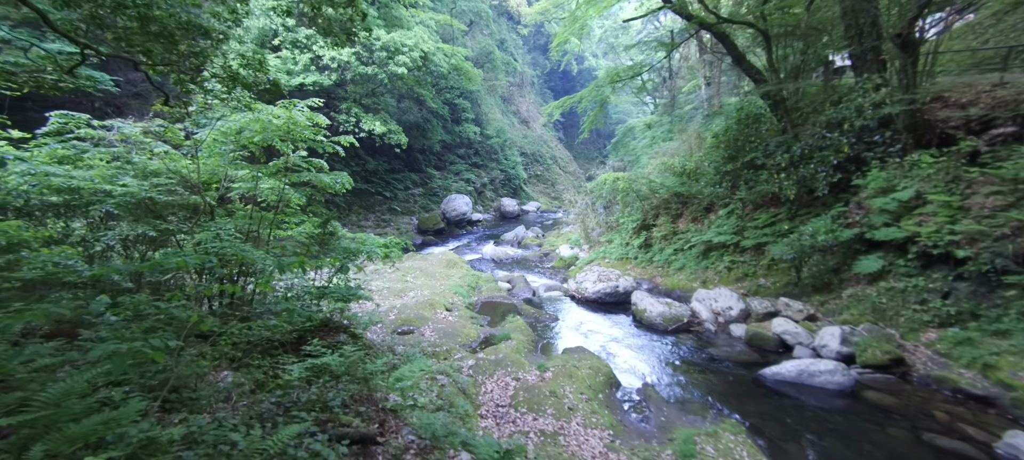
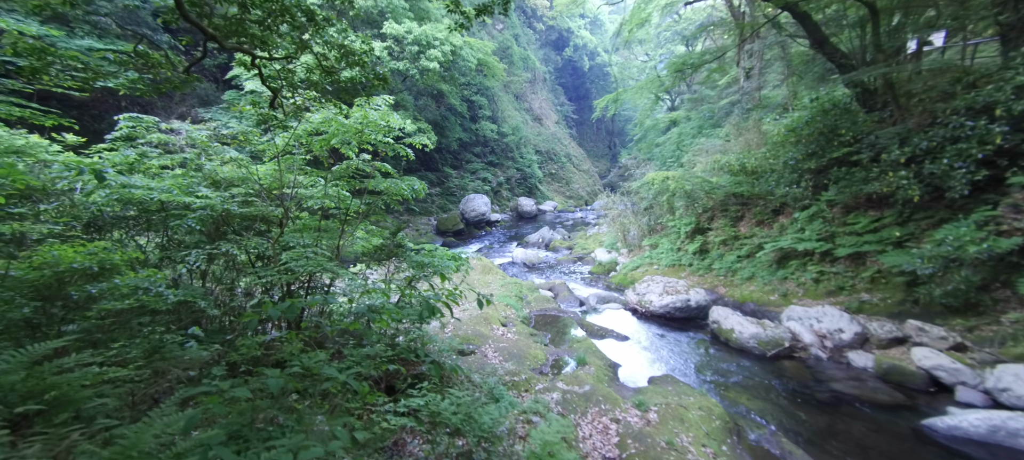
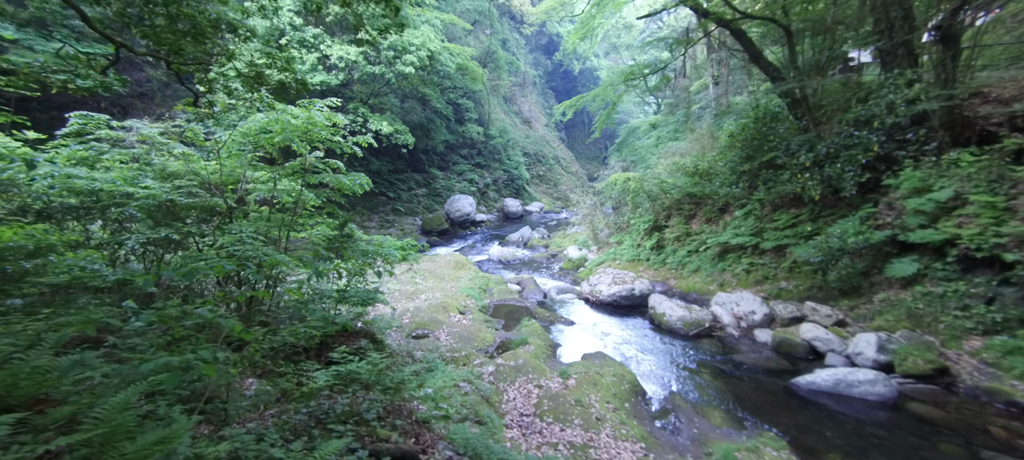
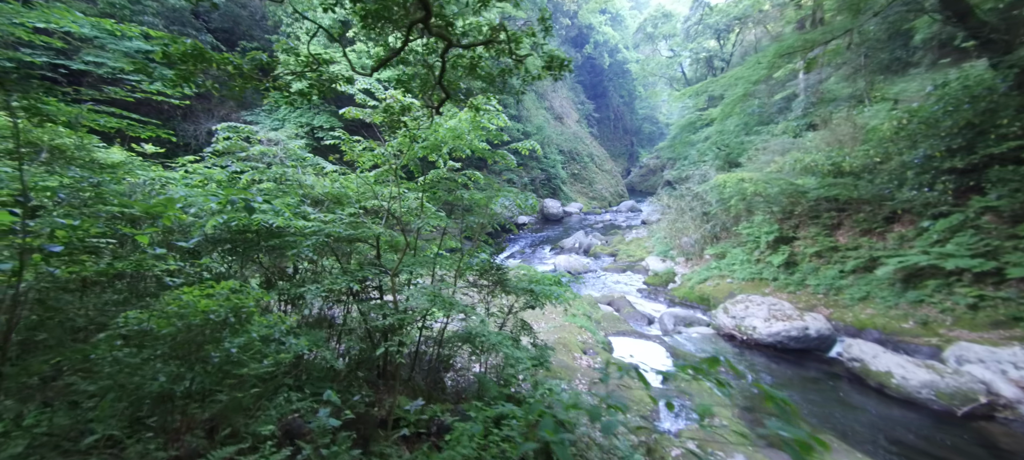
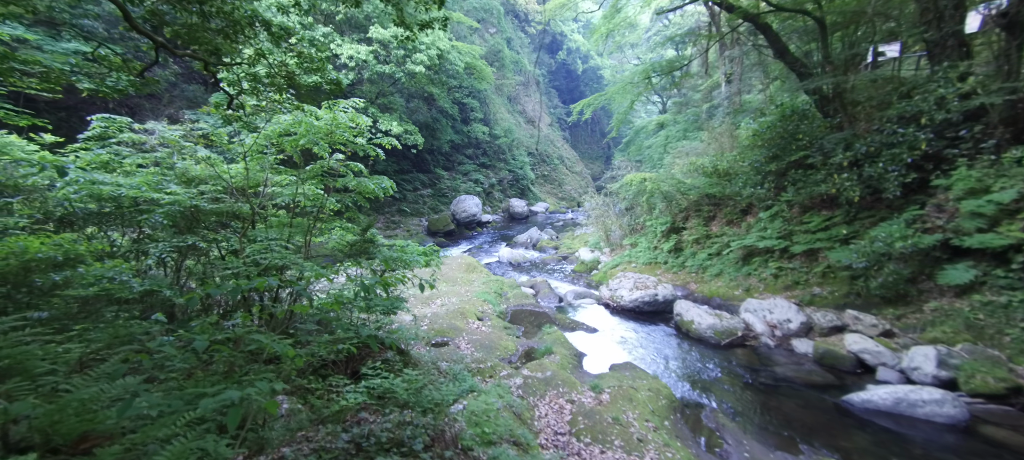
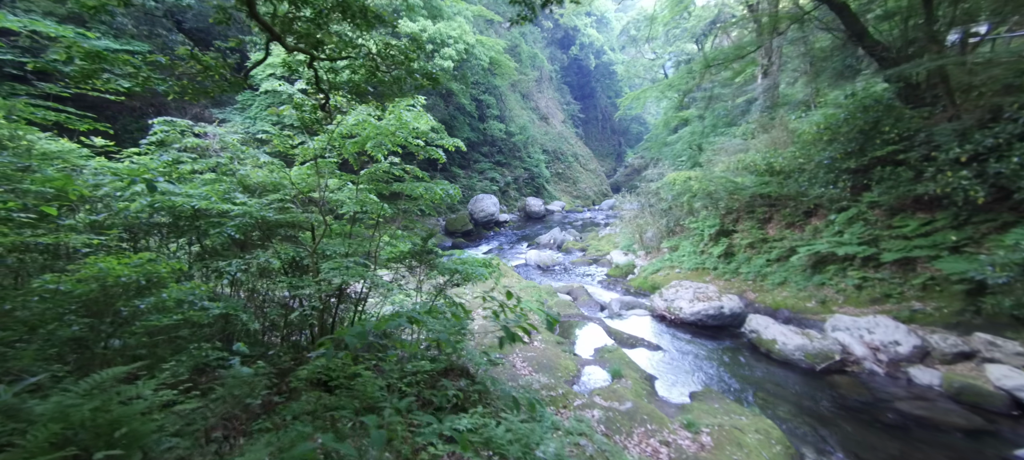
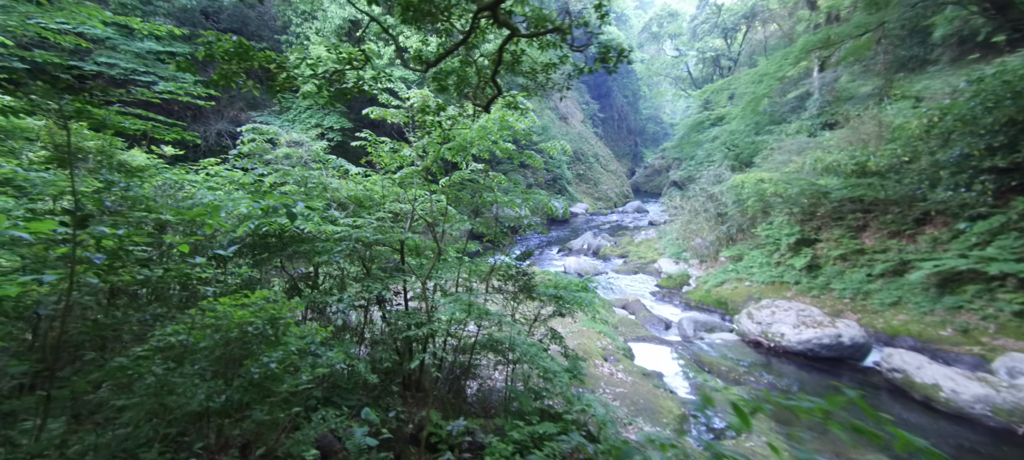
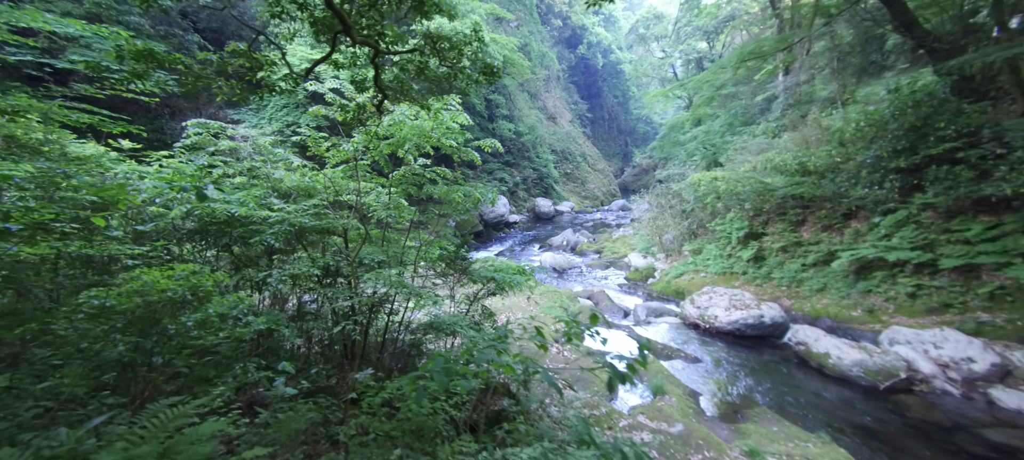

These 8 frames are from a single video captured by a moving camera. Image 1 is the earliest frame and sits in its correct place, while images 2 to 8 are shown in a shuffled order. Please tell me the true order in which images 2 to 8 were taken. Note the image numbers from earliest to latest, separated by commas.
3, 5, 2, 6, 8, 4, 7
